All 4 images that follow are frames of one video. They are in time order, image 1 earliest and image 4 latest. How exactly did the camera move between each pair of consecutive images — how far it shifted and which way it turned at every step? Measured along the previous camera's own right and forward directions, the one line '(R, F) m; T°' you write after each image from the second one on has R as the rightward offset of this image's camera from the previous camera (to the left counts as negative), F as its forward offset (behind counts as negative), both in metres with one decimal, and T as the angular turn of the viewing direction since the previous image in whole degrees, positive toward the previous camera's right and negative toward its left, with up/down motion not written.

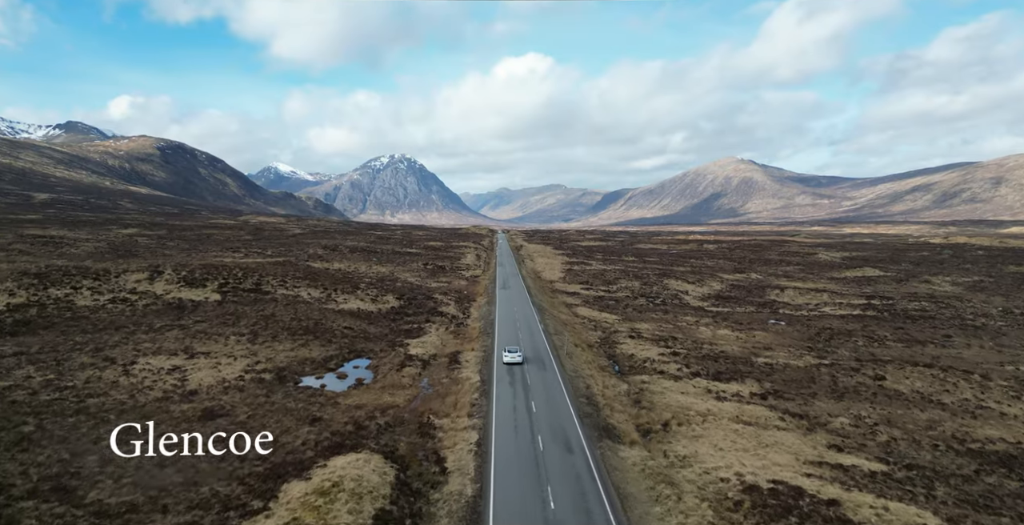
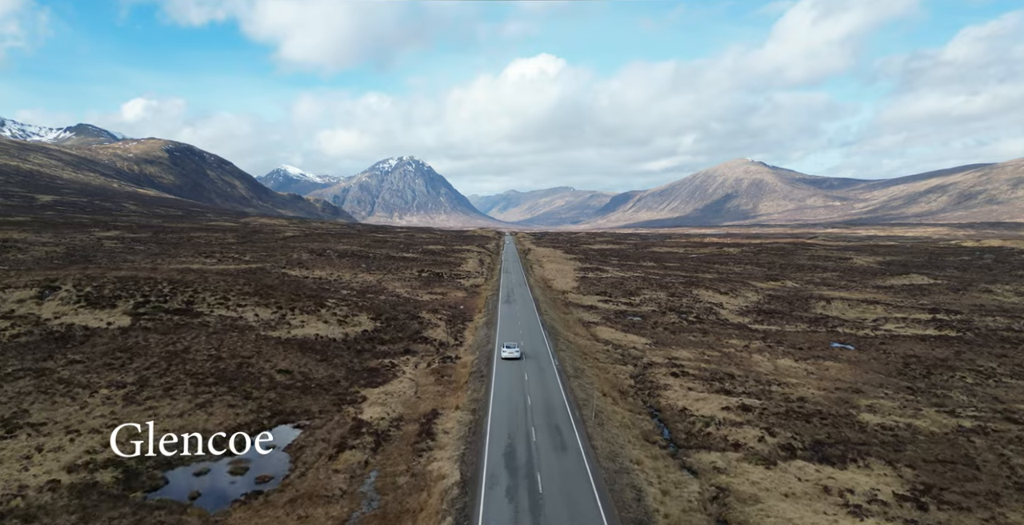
(+0.4, +17.2) m; -1°
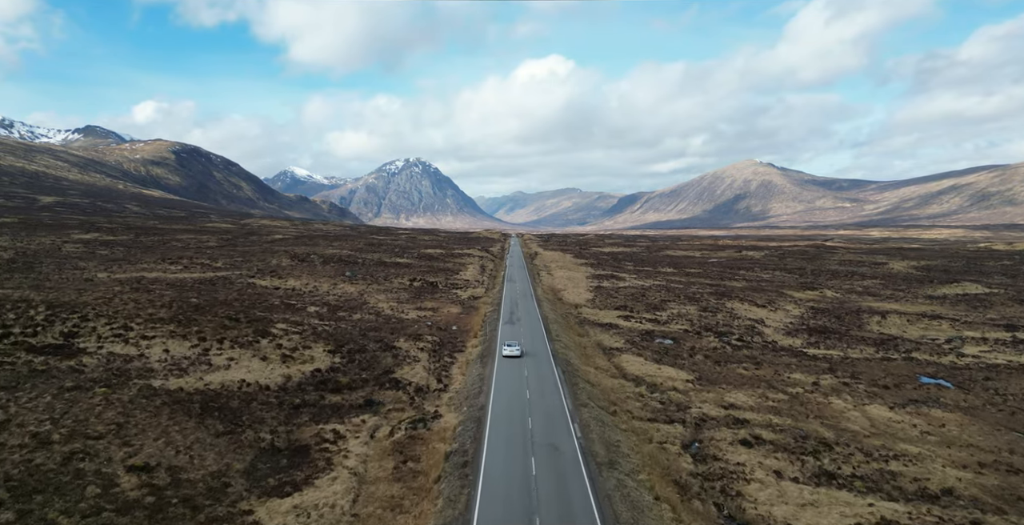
(+0.4, +16.1) m; -1°
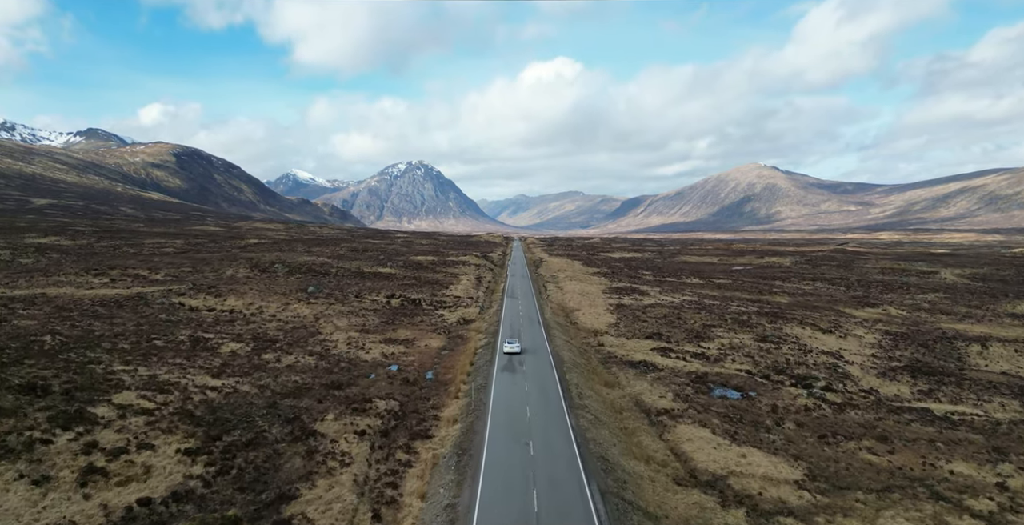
(+0.2, +21.9) m; 0°
